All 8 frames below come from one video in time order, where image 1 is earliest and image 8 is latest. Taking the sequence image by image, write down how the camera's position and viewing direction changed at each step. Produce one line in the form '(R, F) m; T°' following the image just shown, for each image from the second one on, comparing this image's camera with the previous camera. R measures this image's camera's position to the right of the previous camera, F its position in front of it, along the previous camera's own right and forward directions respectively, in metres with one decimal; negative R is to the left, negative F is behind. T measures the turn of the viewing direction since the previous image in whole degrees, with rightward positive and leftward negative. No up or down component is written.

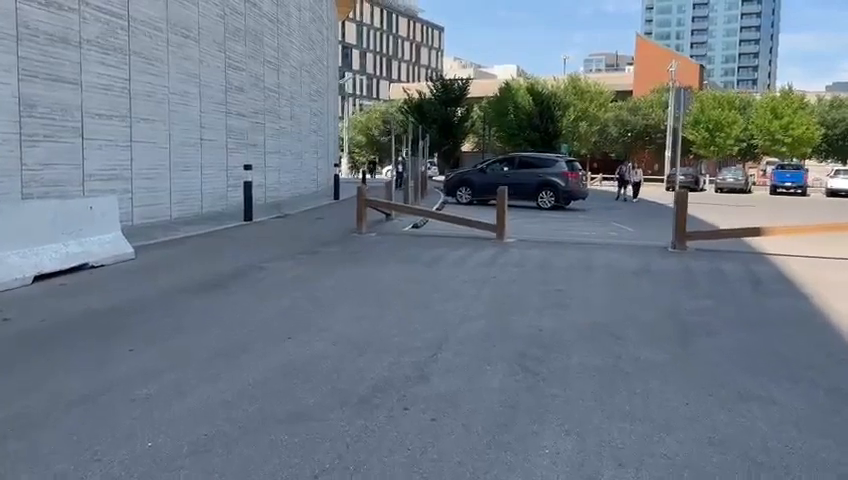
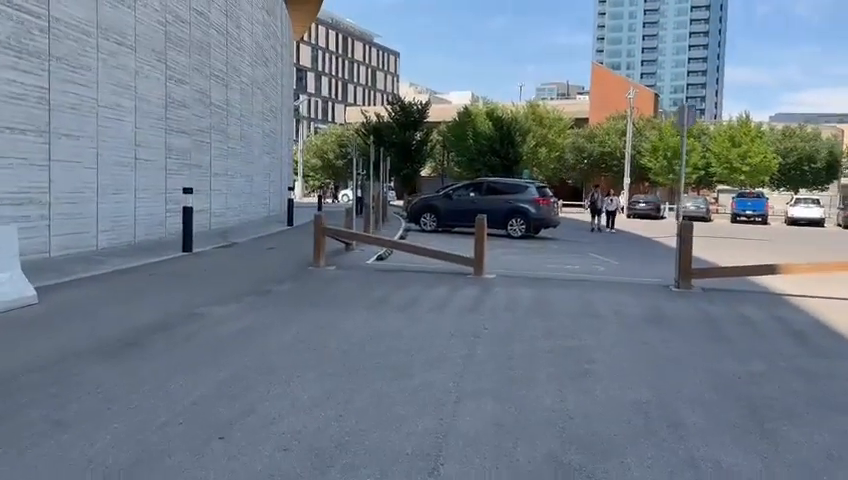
(-0.2, +1.9) m; +4°
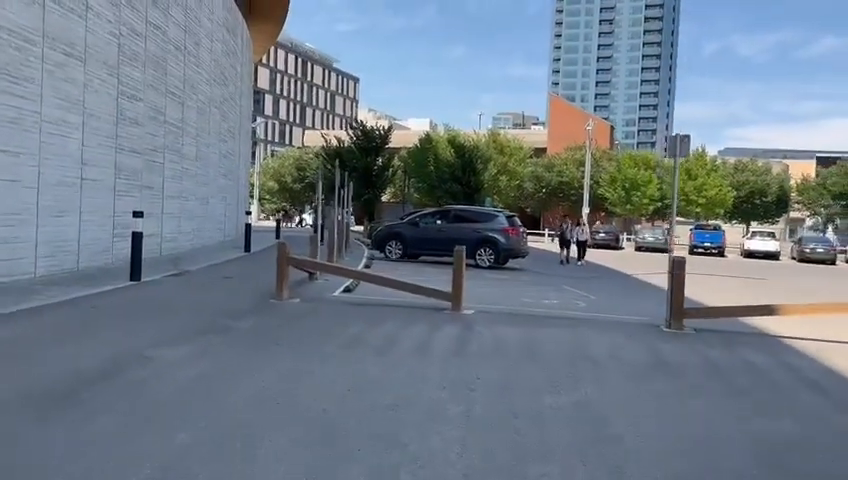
(-0.3, +0.9) m; +4°
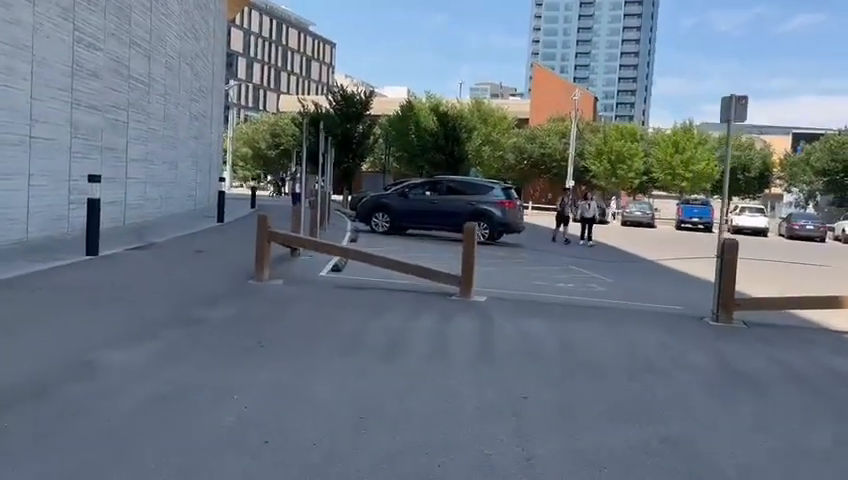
(-0.5, +1.7) m; +2°
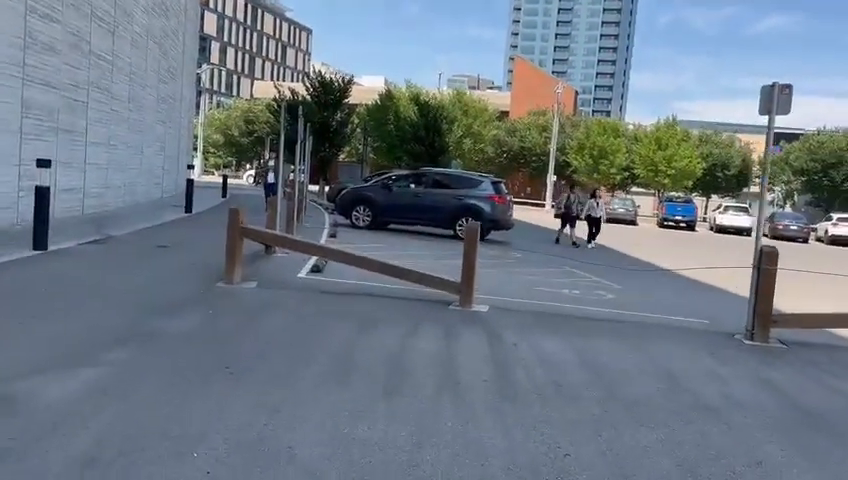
(-0.3, +1.3) m; +2°
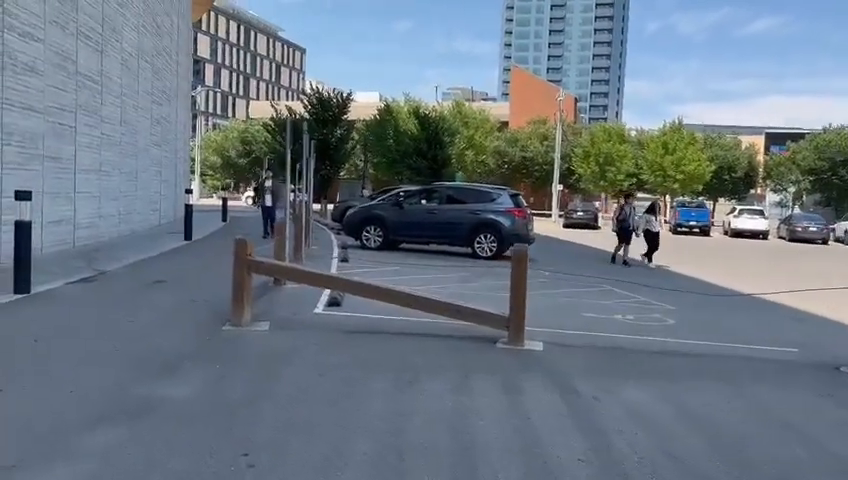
(-0.5, +1.3) m; 0°
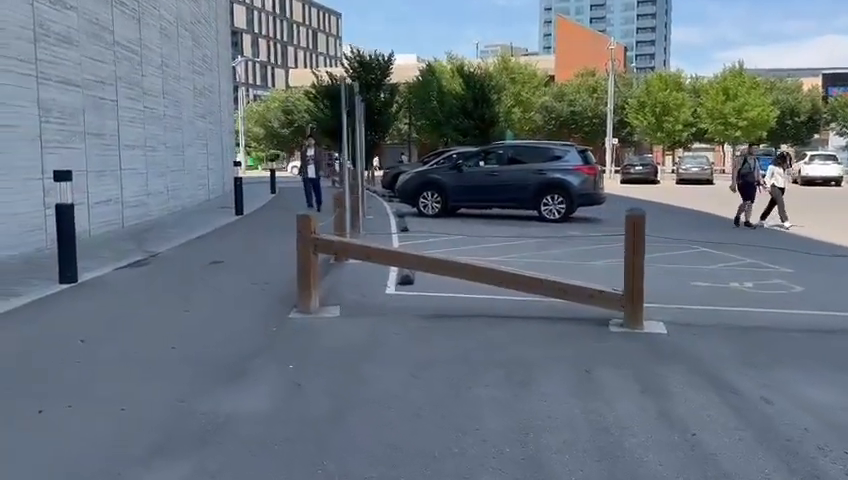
(-0.5, +1.2) m; -4°
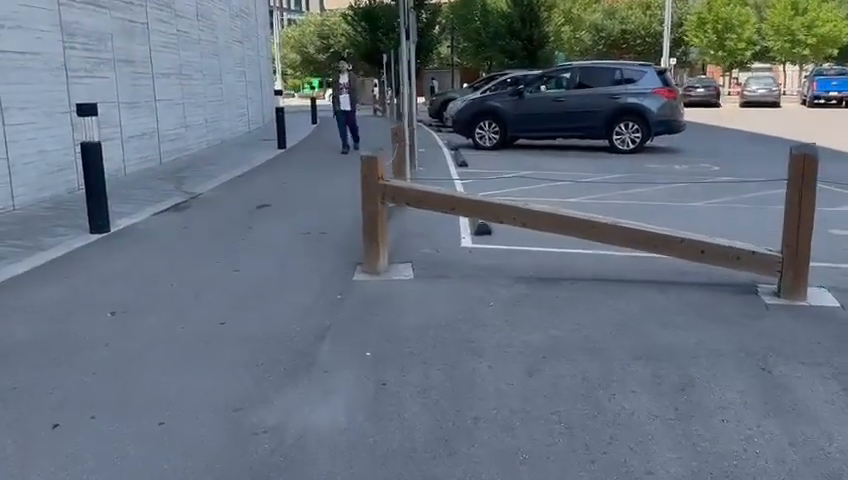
(-0.5, +1.3) m; -3°
